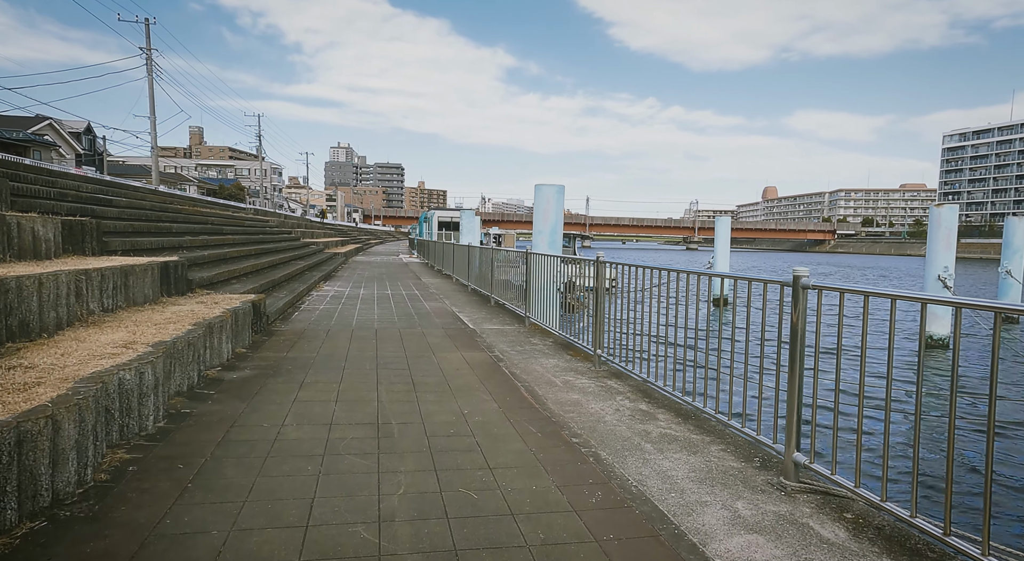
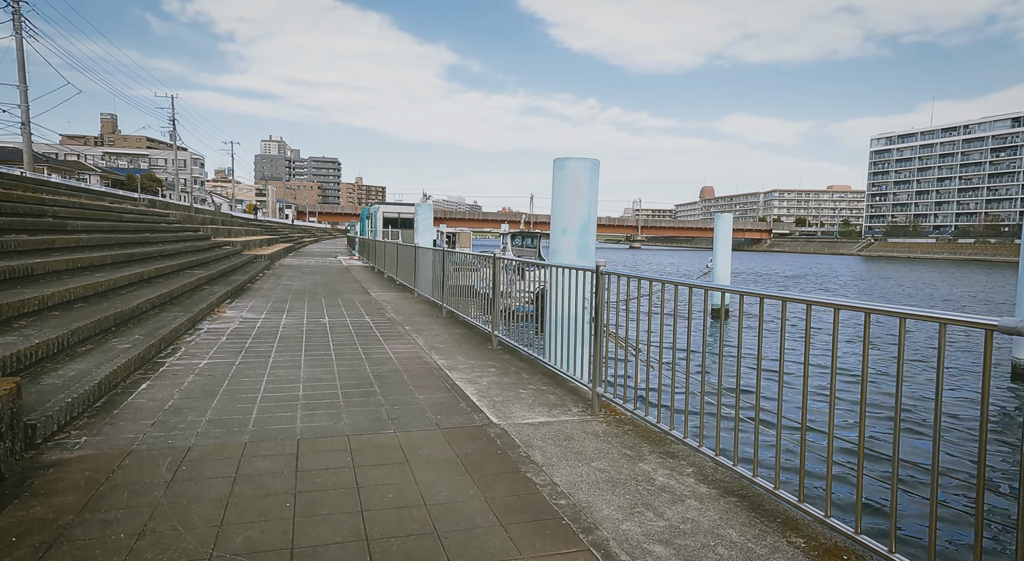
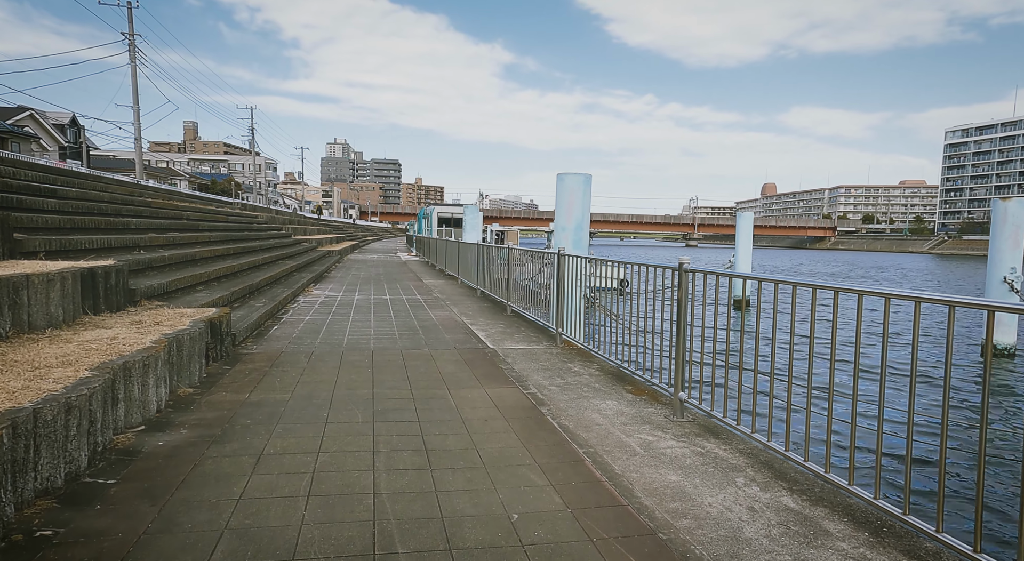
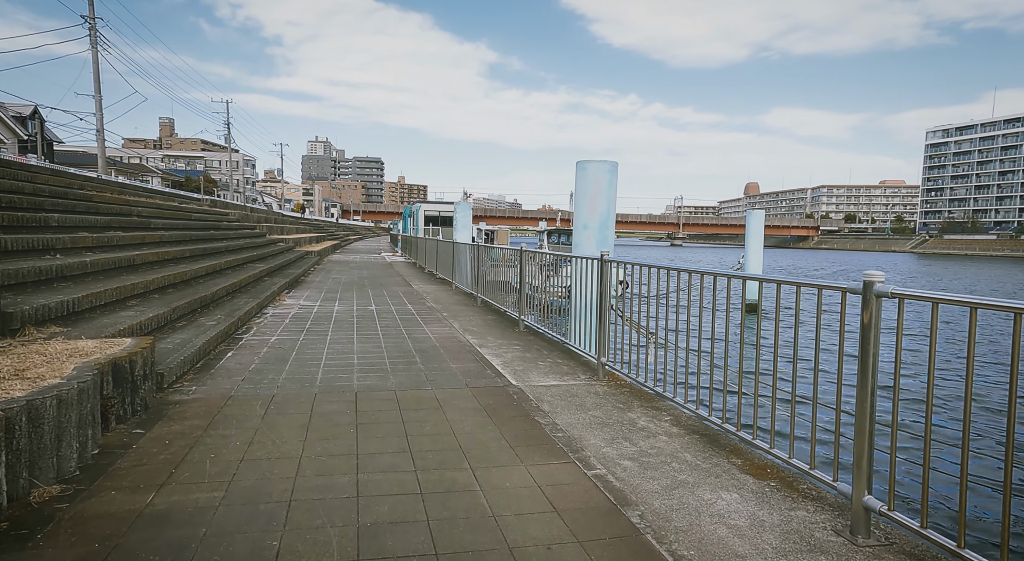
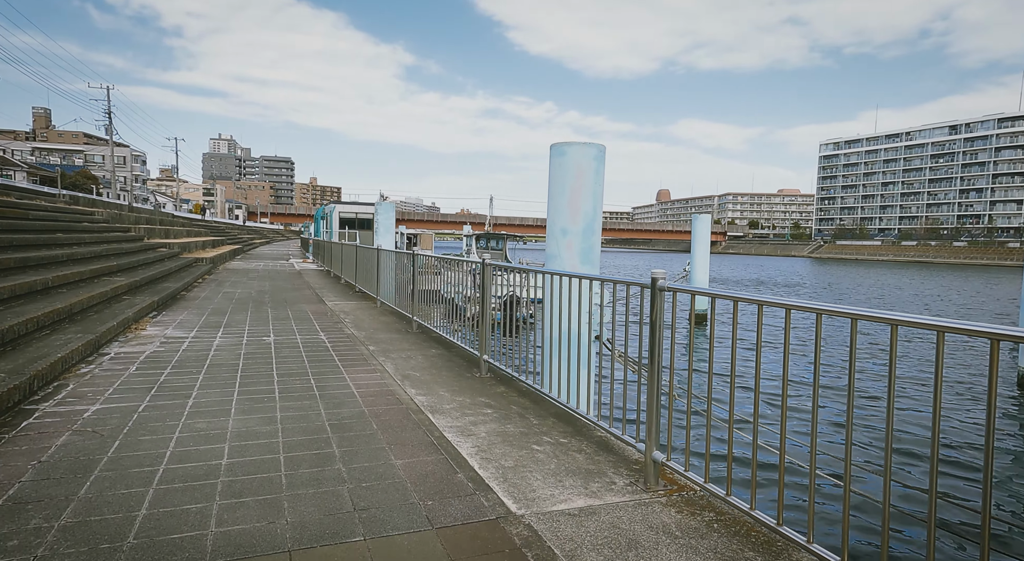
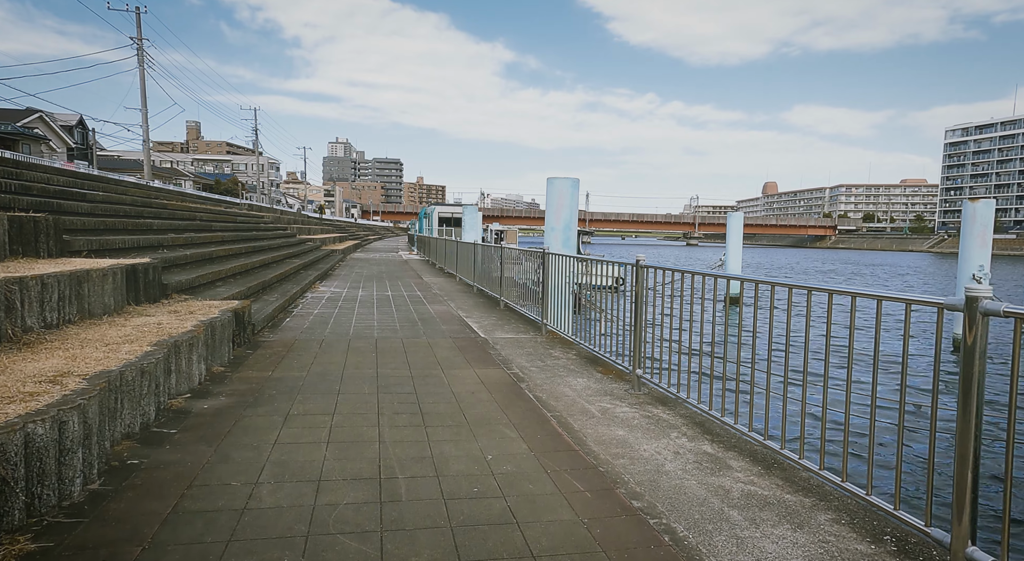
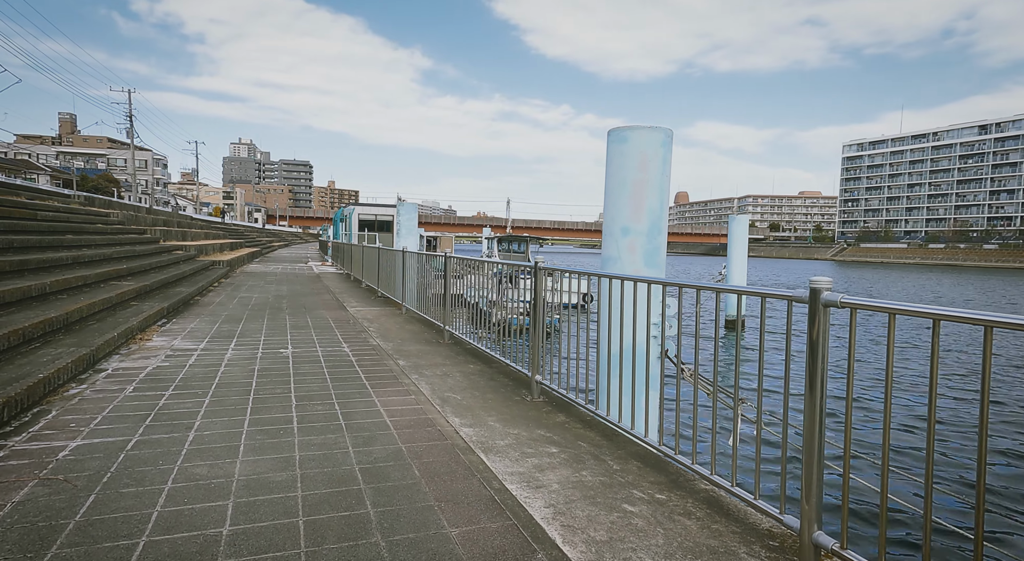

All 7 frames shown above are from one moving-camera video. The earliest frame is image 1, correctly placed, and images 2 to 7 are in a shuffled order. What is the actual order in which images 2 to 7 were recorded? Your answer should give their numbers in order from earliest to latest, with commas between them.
6, 3, 4, 2, 5, 7
